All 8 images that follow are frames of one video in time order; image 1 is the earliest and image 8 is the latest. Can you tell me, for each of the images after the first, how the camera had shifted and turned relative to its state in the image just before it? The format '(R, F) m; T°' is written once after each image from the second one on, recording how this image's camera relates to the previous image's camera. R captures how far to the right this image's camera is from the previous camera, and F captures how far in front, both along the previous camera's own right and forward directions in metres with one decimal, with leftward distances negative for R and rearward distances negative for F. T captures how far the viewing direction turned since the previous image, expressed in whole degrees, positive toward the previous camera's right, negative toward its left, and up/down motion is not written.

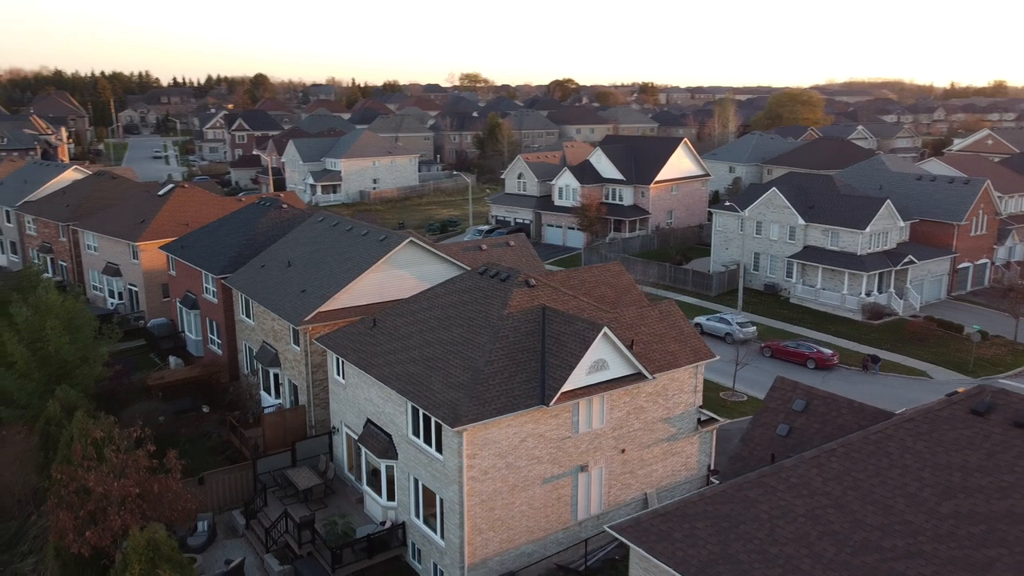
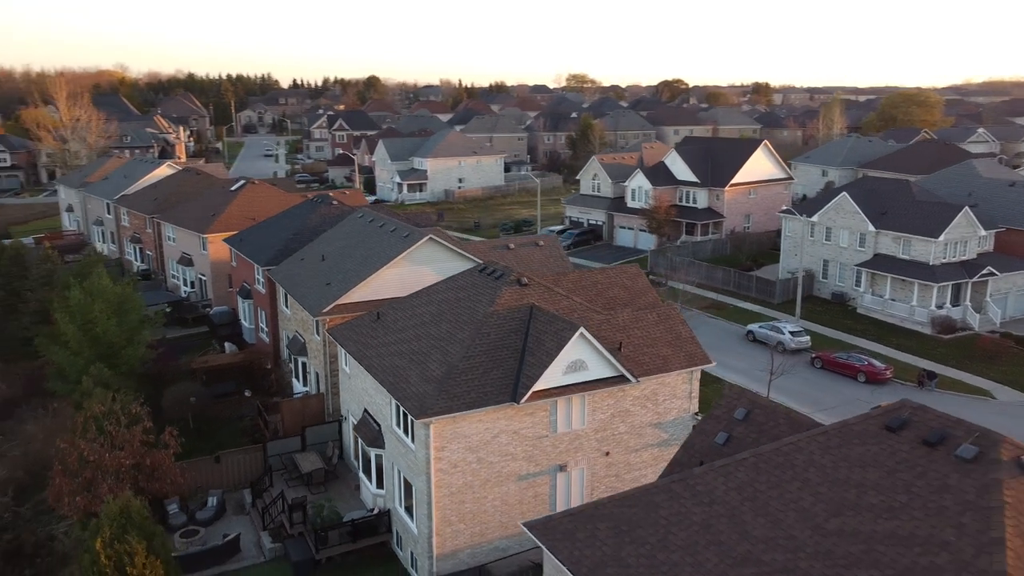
(+2.9, 0.0) m; -8°
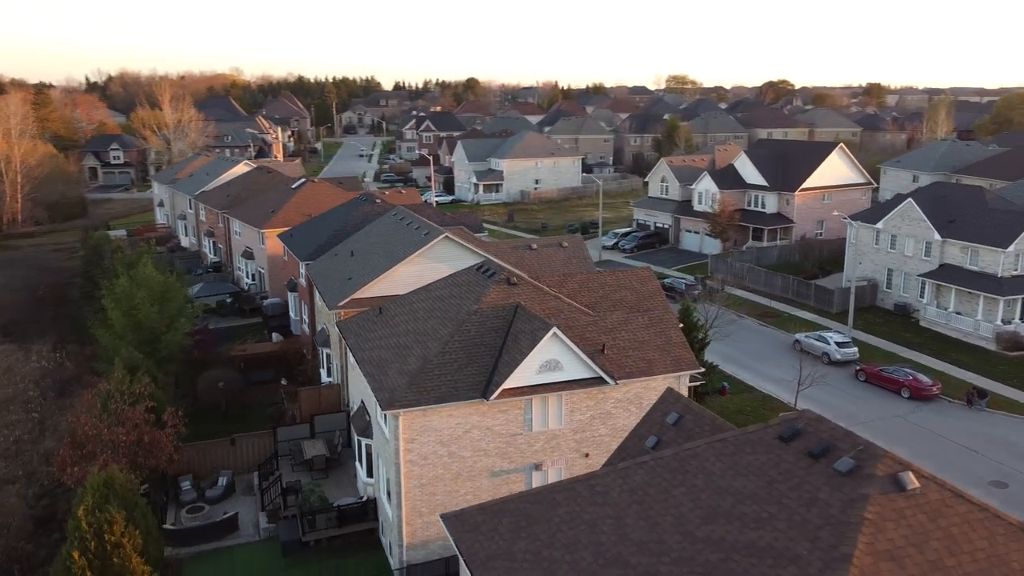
(+2.8, -0.1) m; -7°
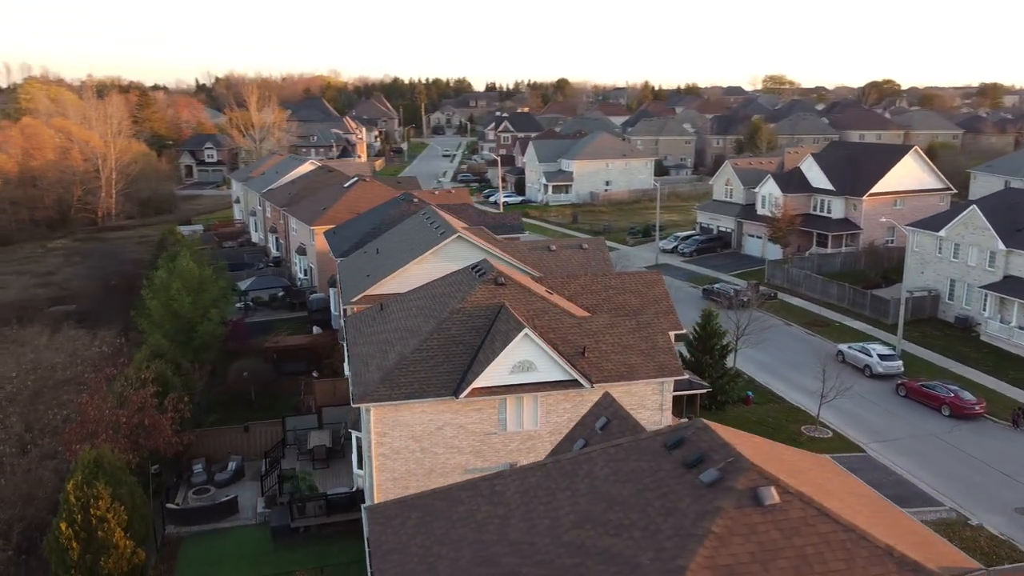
(+2.7, 0.0) m; -7°
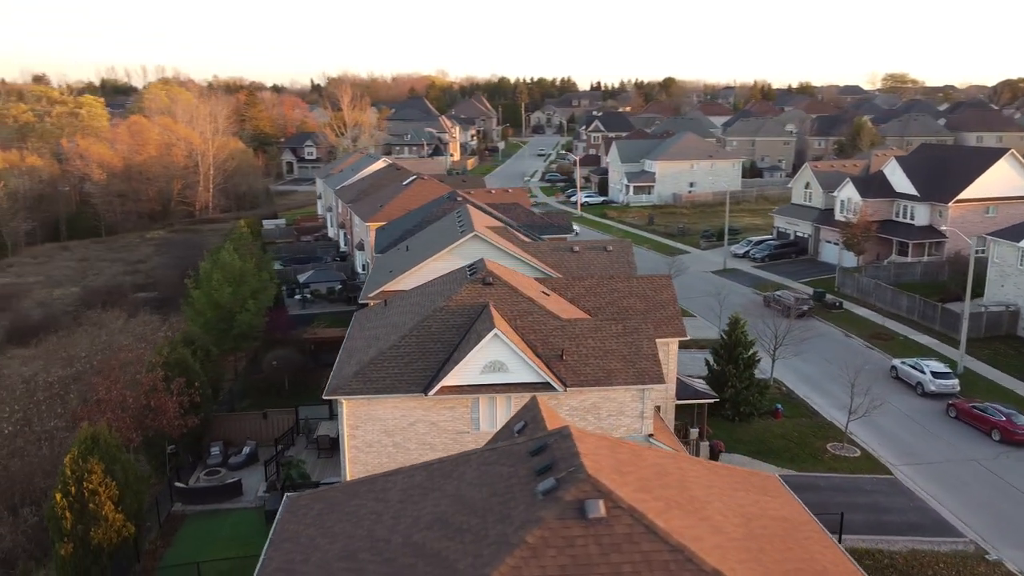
(+3.0, +0.2) m; -8°
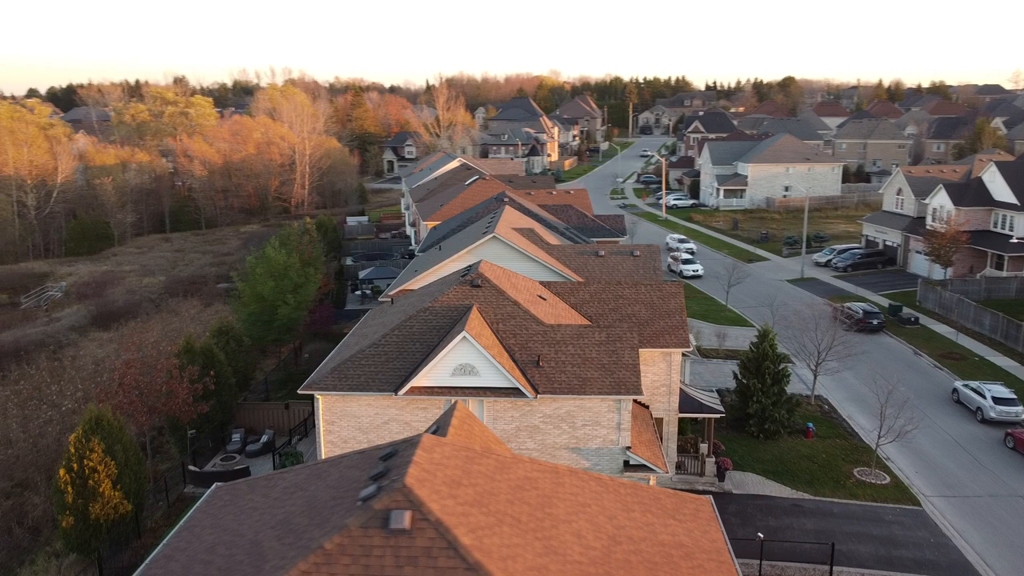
(+3.2, +0.4) m; -8°
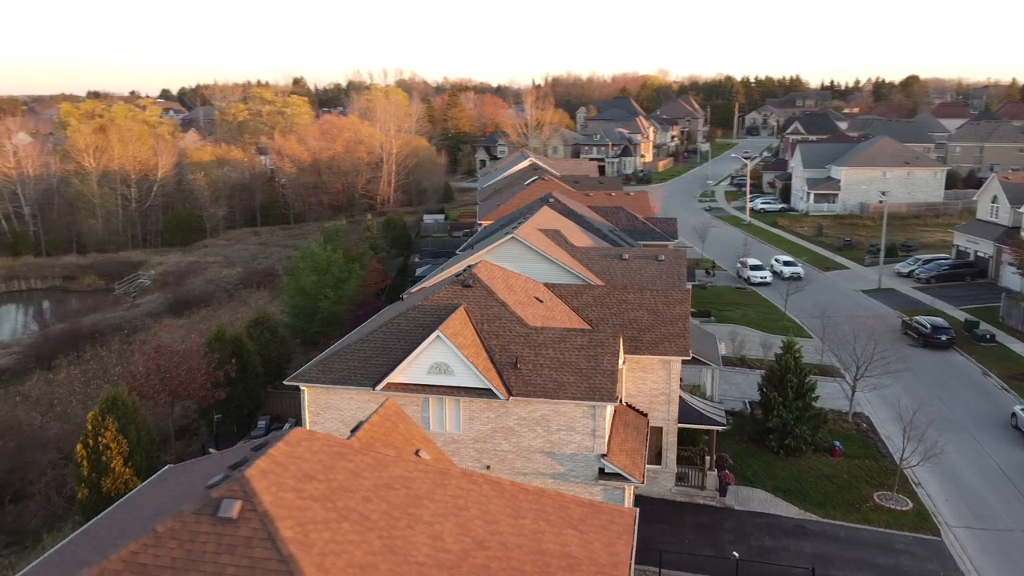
(+3.0, +0.2) m; -8°
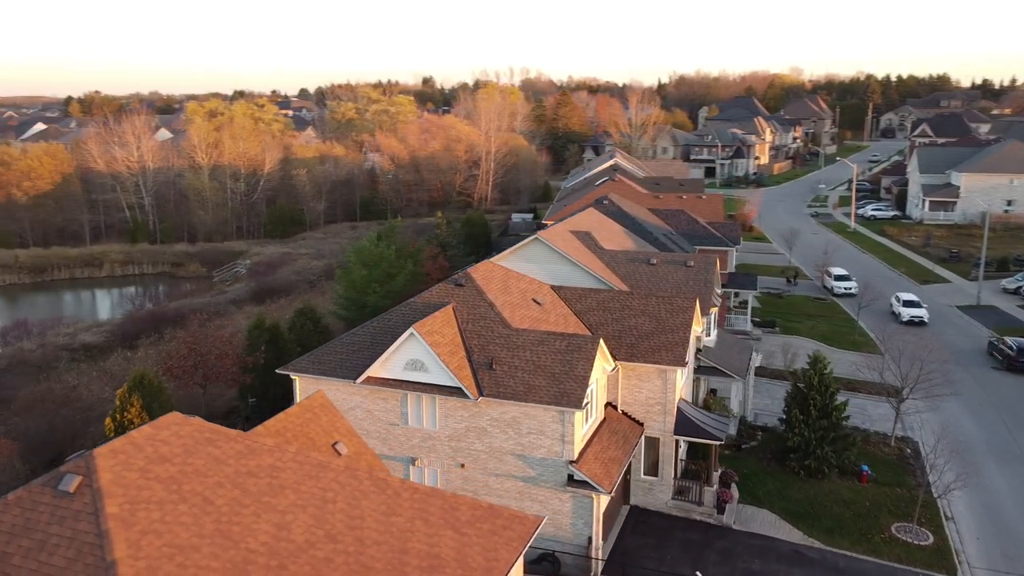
(+3.4, +0.3) m; -9°
